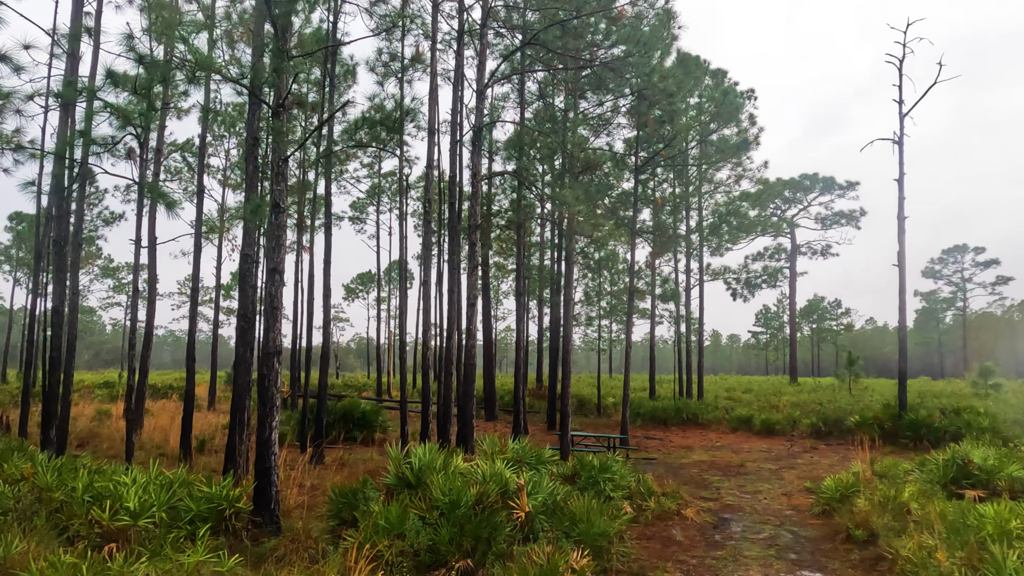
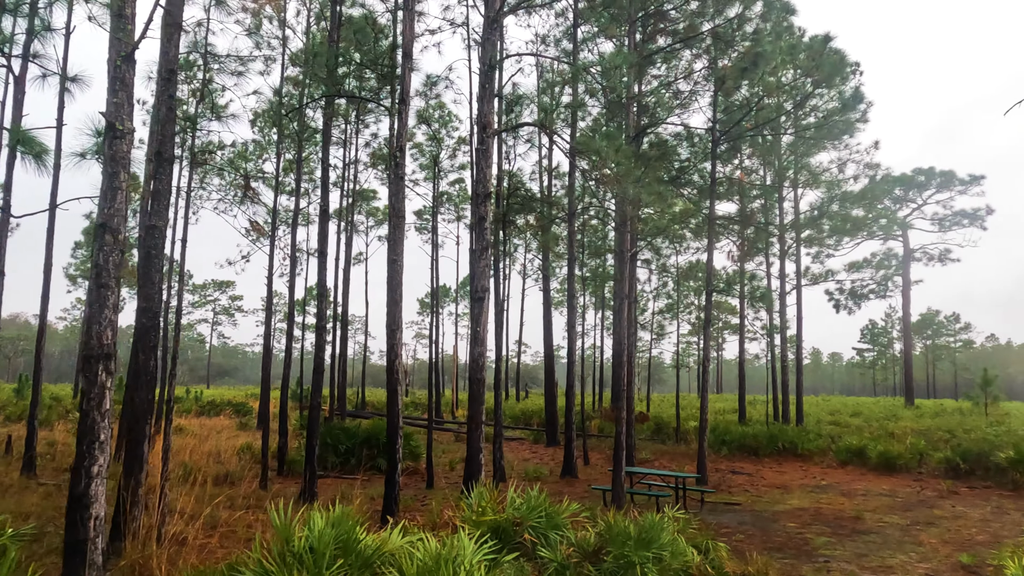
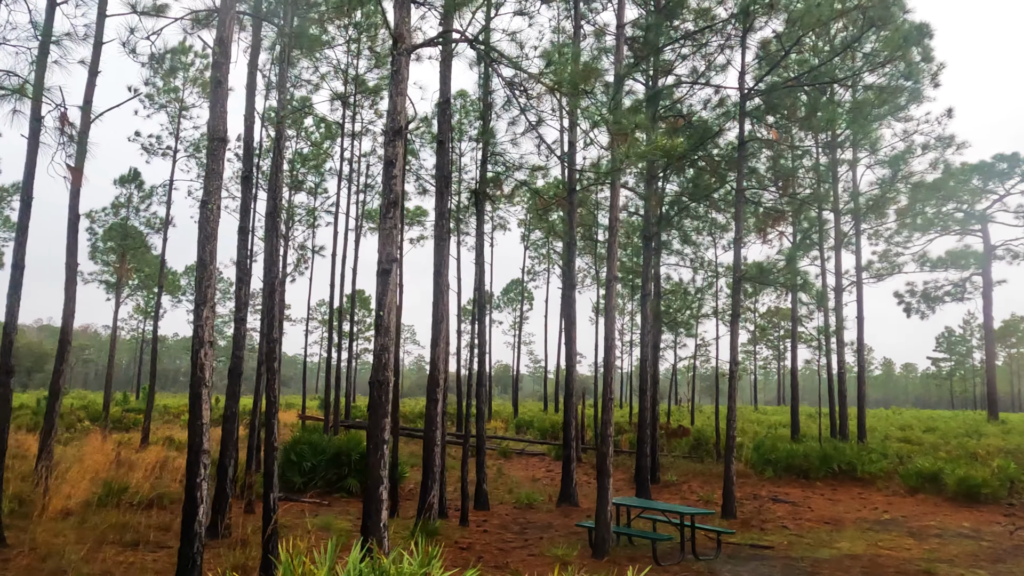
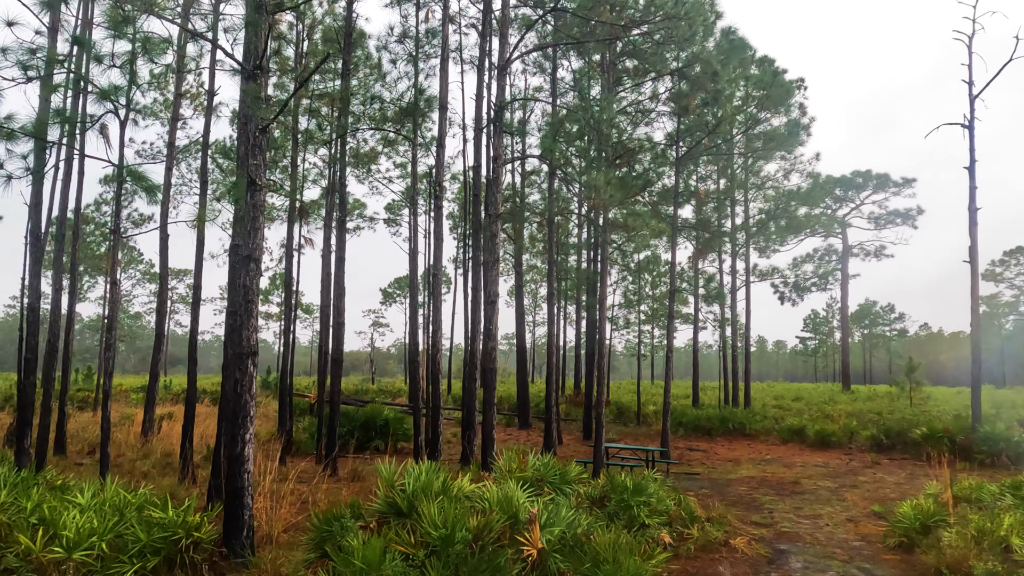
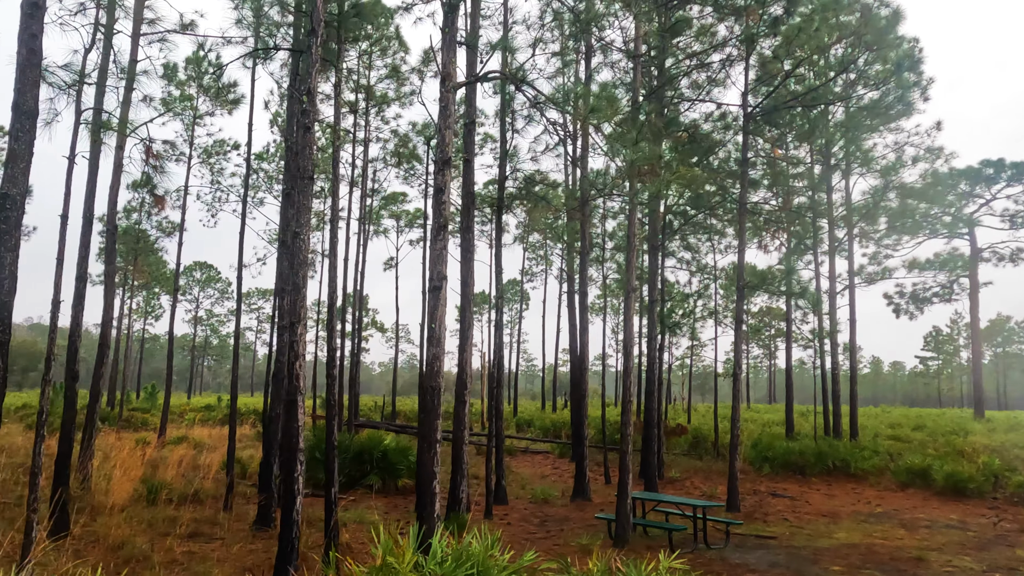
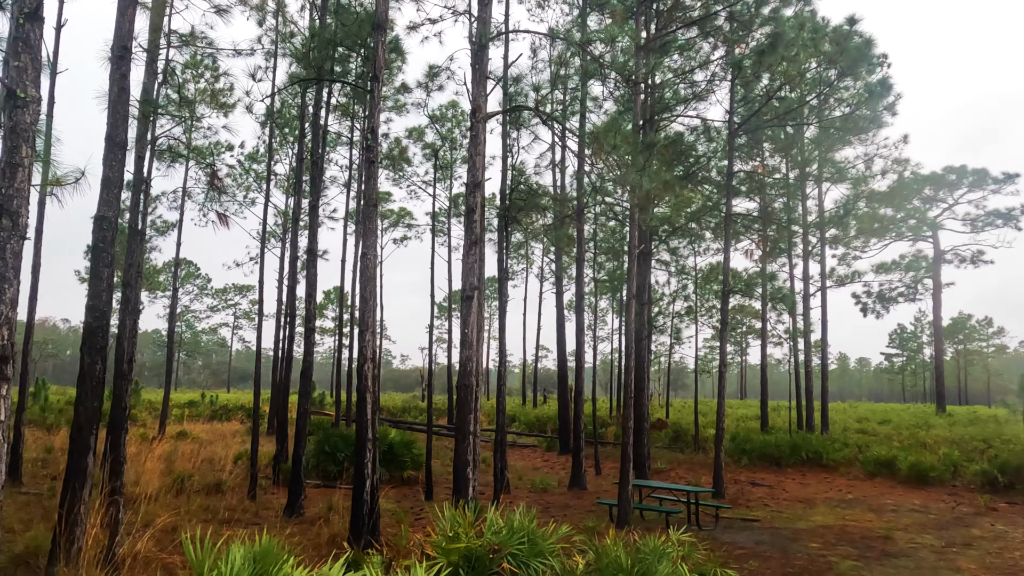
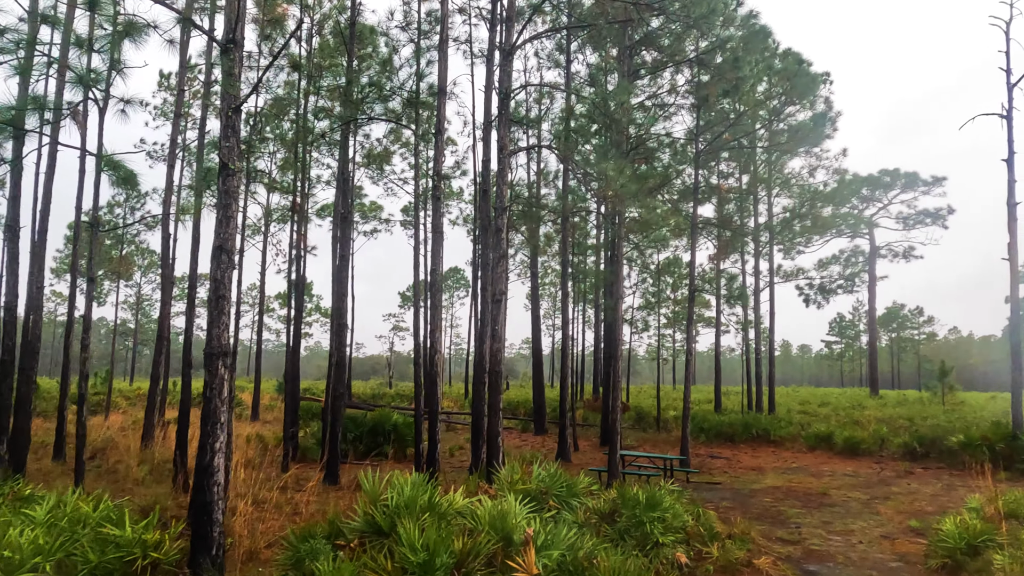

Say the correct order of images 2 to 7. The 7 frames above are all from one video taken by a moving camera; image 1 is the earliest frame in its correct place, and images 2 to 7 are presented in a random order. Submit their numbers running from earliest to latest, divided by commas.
4, 7, 2, 6, 5, 3
